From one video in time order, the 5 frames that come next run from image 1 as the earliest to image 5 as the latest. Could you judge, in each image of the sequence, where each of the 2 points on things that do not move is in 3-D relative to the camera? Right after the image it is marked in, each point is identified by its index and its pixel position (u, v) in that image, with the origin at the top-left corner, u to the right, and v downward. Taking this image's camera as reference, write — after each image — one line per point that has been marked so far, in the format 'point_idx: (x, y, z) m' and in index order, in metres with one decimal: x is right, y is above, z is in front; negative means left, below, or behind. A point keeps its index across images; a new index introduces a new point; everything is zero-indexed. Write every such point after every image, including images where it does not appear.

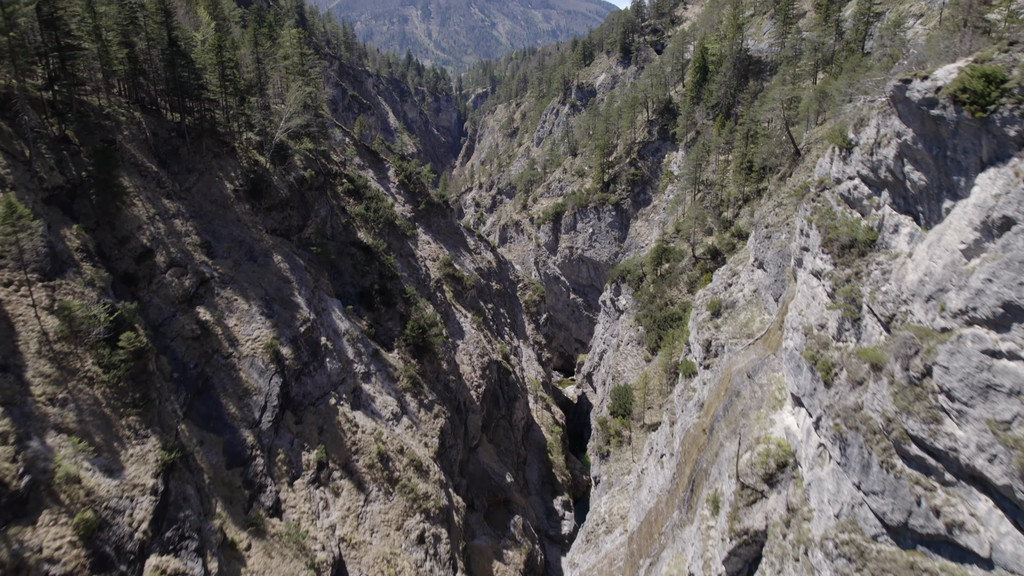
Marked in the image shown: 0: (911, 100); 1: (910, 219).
0: (+6.3, +3.0, +12.4) m
1: (+6.7, +1.2, +13.1) m
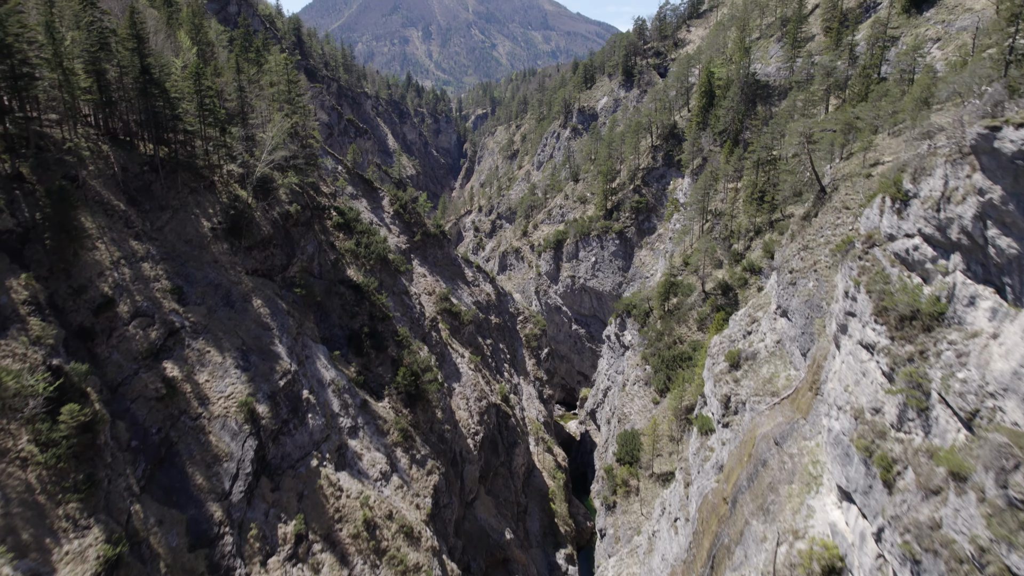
0: (+6.3, +1.8, +10.2) m
1: (+6.7, 0.0, +10.8) m
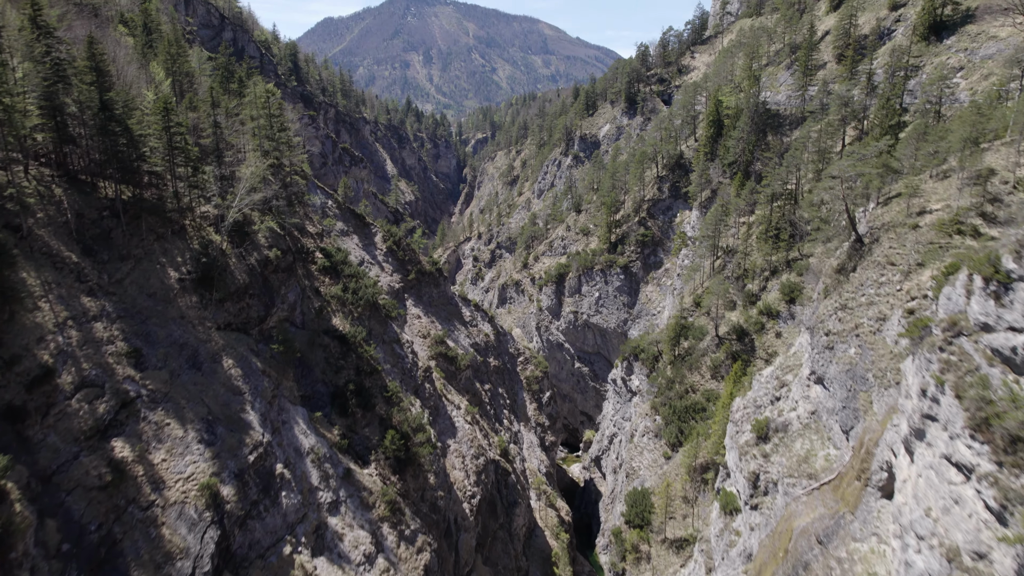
0: (+6.3, +0.5, +7.5) m
1: (+6.7, -1.4, +8.1) m
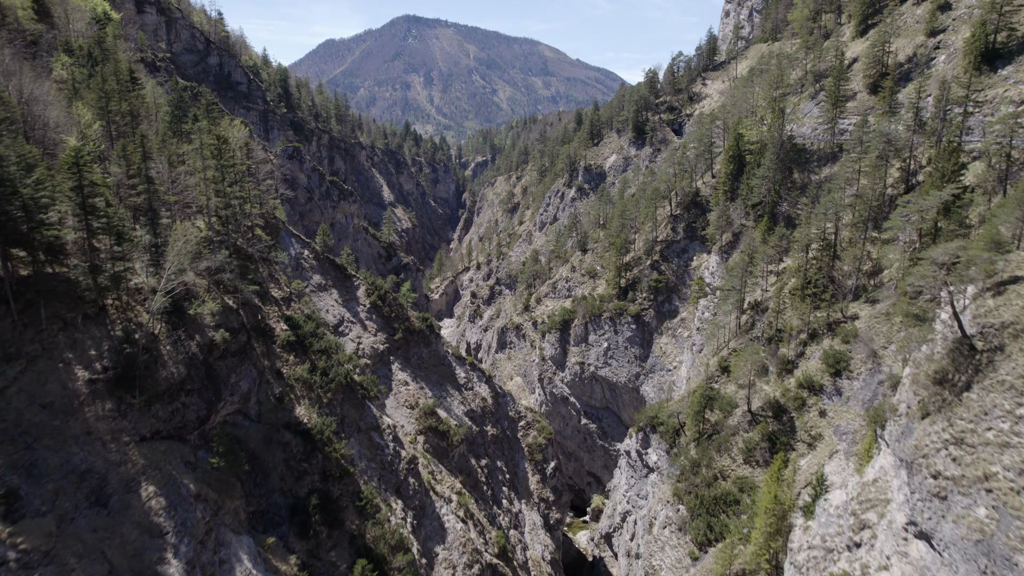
0: (+6.3, -1.7, +2.2) m
1: (+6.7, -3.6, +2.7) m
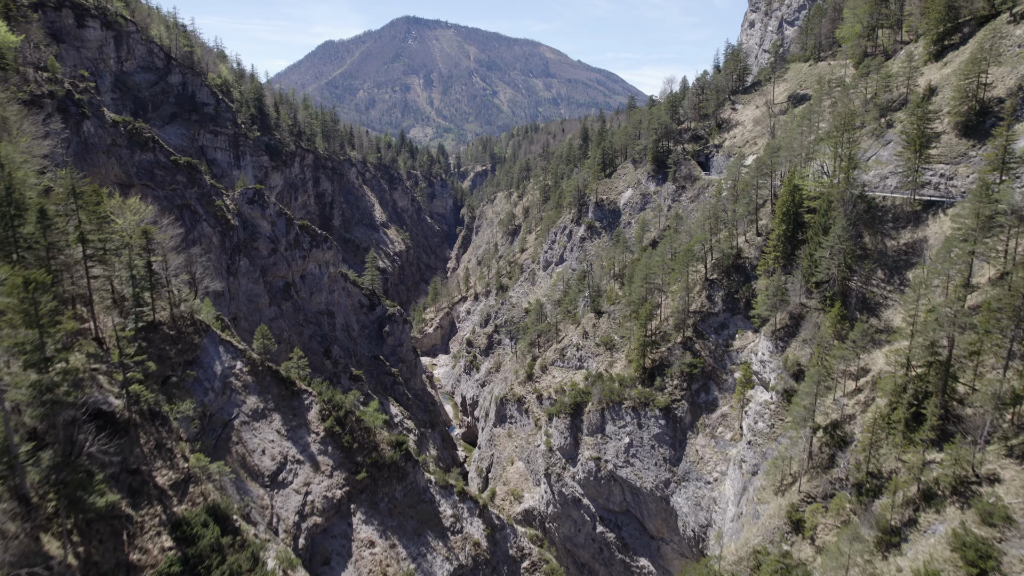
0: (+6.4, -6.4, -7.7) m
1: (+6.7, -8.3, -7.2) m
